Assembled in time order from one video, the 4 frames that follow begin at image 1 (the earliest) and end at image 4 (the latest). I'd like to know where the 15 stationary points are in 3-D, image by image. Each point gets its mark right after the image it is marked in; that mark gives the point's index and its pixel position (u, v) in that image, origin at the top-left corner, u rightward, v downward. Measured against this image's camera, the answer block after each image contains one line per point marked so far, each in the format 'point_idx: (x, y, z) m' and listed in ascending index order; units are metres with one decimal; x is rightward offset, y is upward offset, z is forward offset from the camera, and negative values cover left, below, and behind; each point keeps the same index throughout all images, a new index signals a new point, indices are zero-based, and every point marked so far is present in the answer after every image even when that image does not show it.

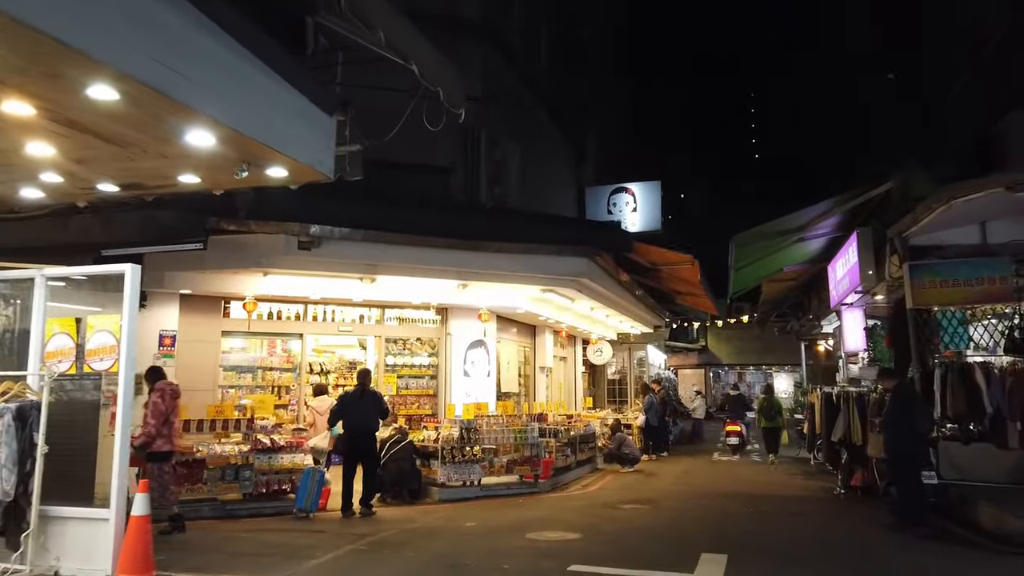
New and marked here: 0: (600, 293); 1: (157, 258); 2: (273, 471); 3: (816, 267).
0: (+1.5, -0.1, +12.9) m
1: (-4.7, +0.4, +9.8) m
2: (-3.1, -2.4, +9.6) m
3: (+6.4, +0.4, +15.7) m
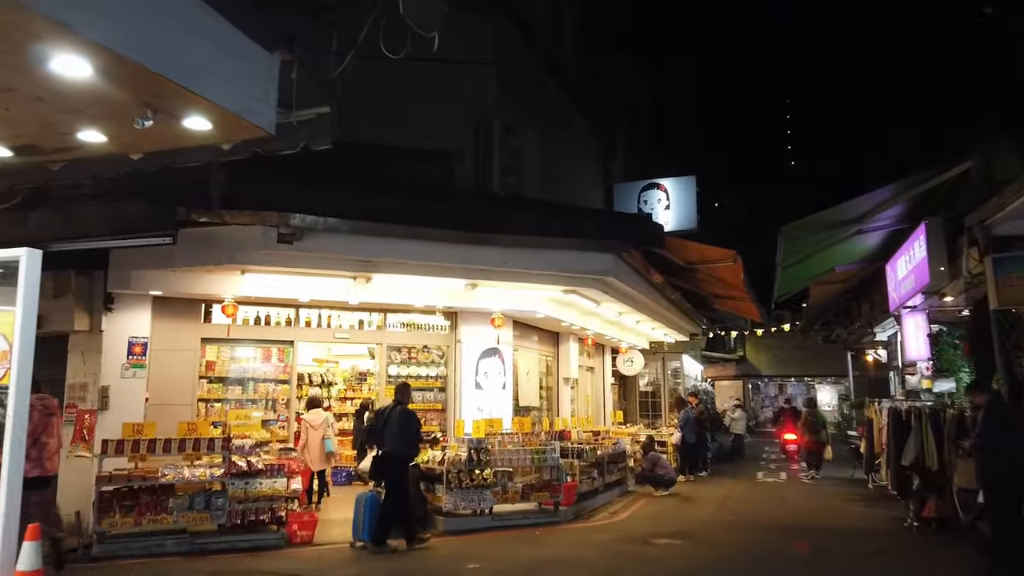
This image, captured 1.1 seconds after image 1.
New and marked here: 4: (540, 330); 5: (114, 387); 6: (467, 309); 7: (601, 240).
0: (+1.8, -0.1, +11.5) m
1: (-4.5, +0.4, +8.7) m
2: (-2.9, -2.4, +8.3) m
3: (+6.8, +0.4, +14.0) m
4: (+0.5, -0.8, +13.4) m
5: (-4.8, -1.2, +8.9) m
6: (-0.7, -0.3, +10.7) m
7: (+1.2, +0.6, +9.9) m
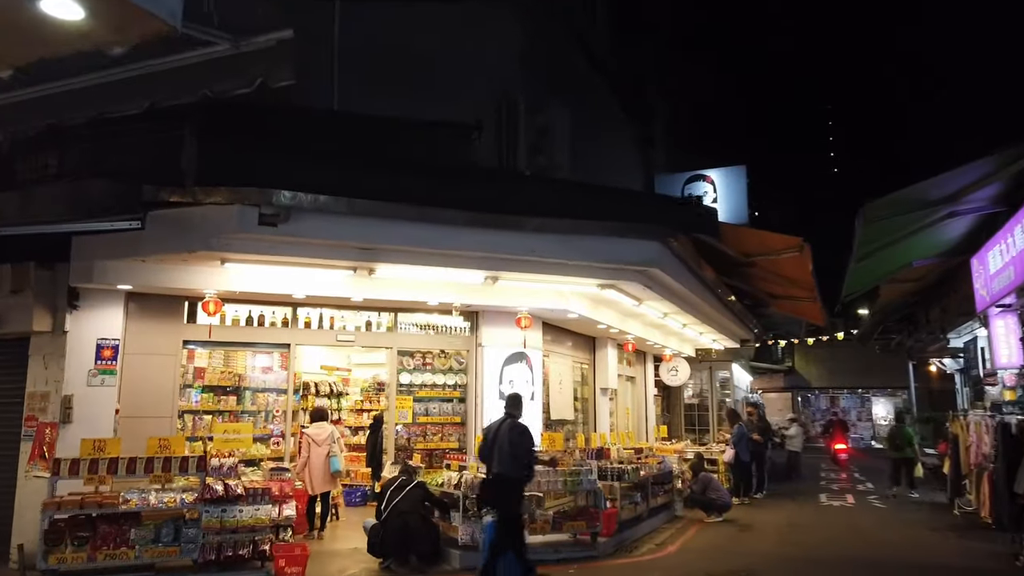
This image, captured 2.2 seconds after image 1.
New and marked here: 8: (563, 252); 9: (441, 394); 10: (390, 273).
0: (+2.2, 0.0, +10.0) m
1: (-4.3, +0.4, +7.5) m
2: (-2.7, -2.3, +7.0) m
3: (+7.3, +0.4, +12.3) m
4: (+1.0, -0.7, +12.0) m
5: (-4.5, -1.1, +7.7) m
6: (-0.3, -0.3, +9.3) m
7: (+1.5, +0.7, +8.4) m
8: (+0.5, +0.4, +8.2) m
9: (-0.9, -1.4, +9.8) m
10: (-1.3, +0.2, +8.2) m
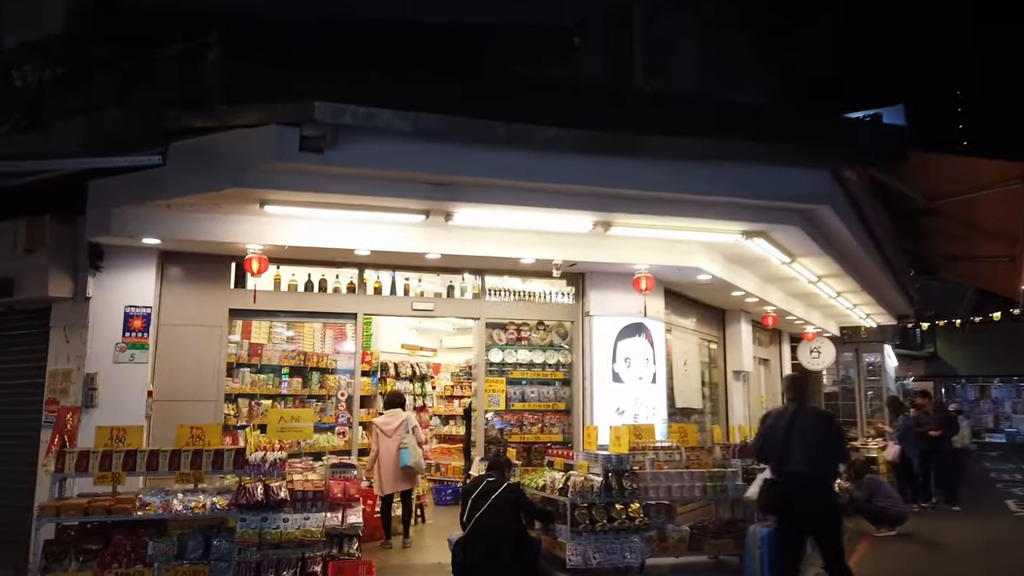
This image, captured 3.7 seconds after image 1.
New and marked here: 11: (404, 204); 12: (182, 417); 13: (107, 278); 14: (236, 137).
0: (+3.4, +0.5, +7.8) m
1: (-3.3, +0.8, +6.1) m
2: (-1.8, -1.9, +5.5) m
3: (+8.7, +1.1, +9.3) m
4: (+2.5, -0.2, +9.9) m
5: (-3.5, -0.8, +6.4) m
6: (+0.9, +0.2, +7.4) m
7: (+2.5, +1.2, +6.3) m
8: (+1.5, +0.9, +6.2) m
9: (+0.3, -0.9, +8.0) m
10: (-0.3, +0.6, +6.4) m
11: (-0.9, +0.7, +6.0) m
12: (-3.0, -1.2, +6.8) m
13: (-3.5, +0.1, +6.5) m
14: (-2.0, +1.1, +5.5) m
